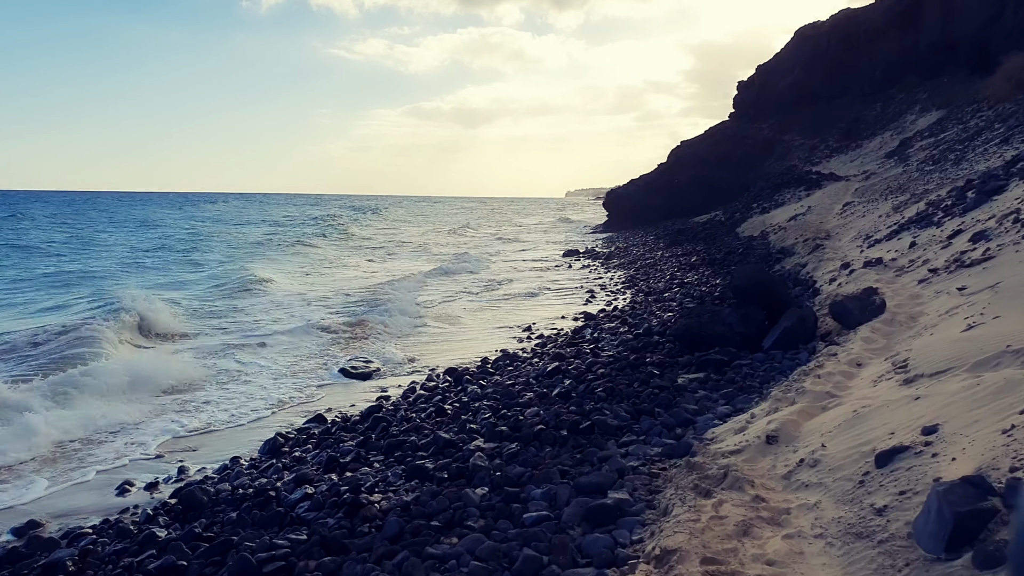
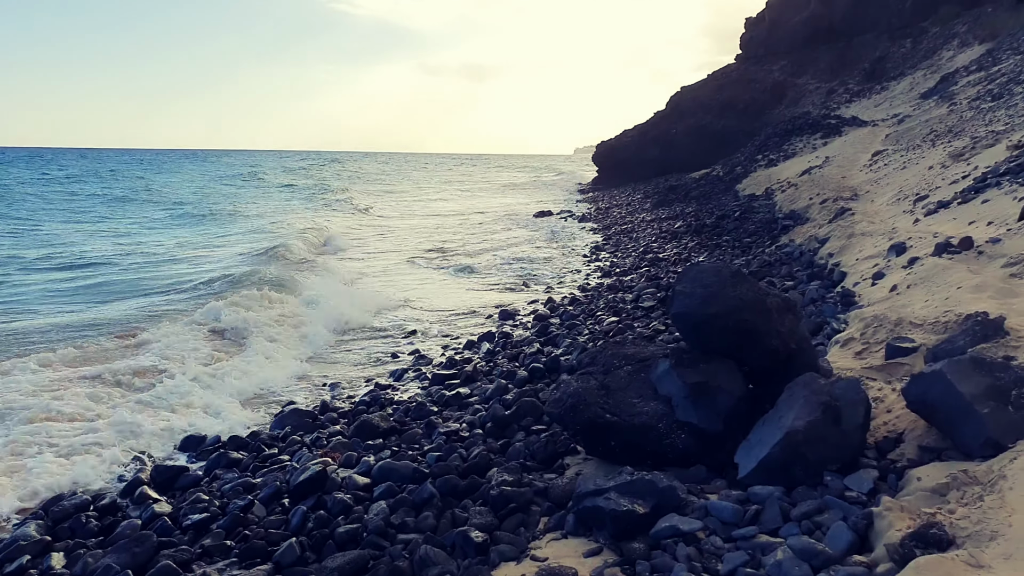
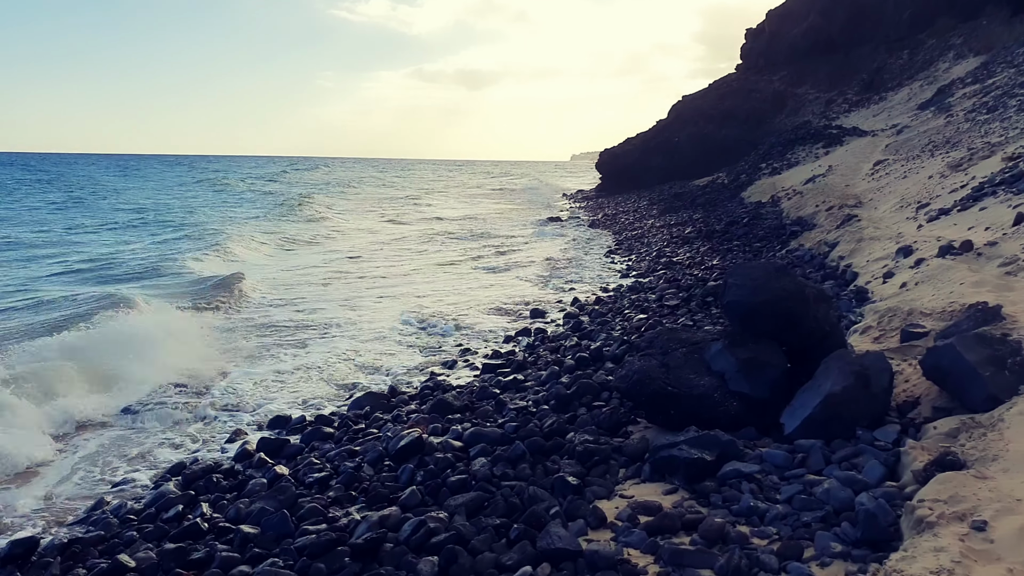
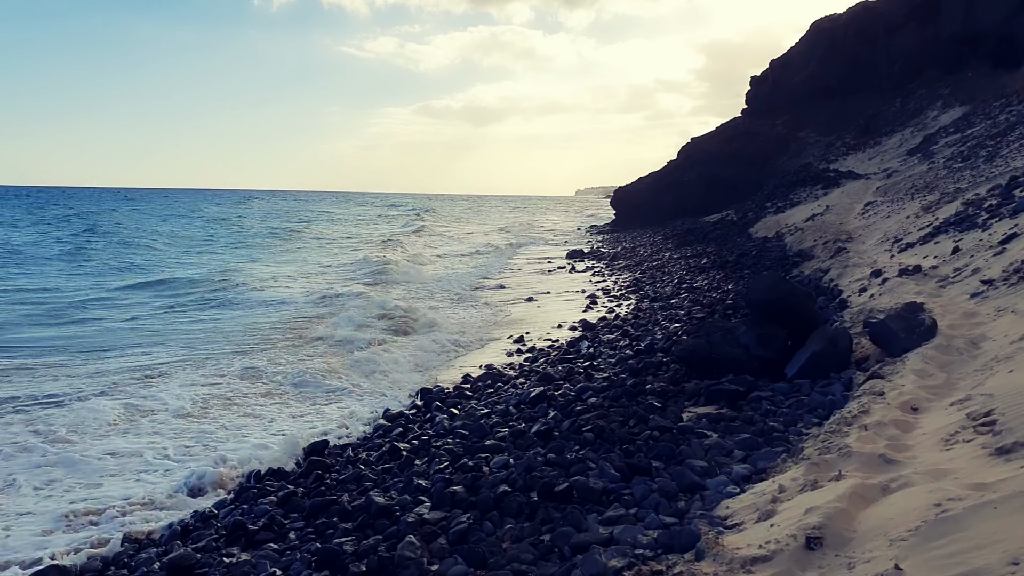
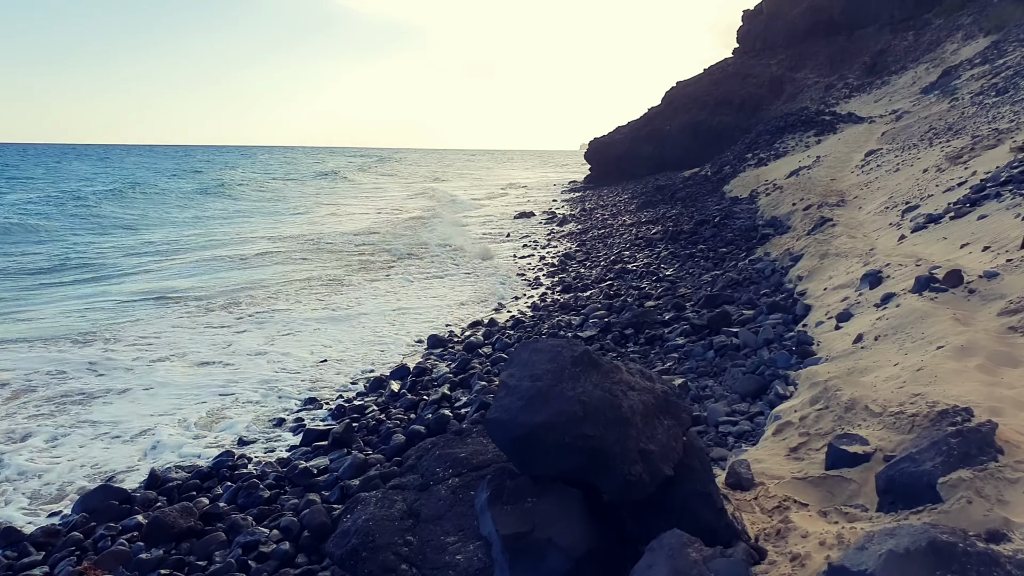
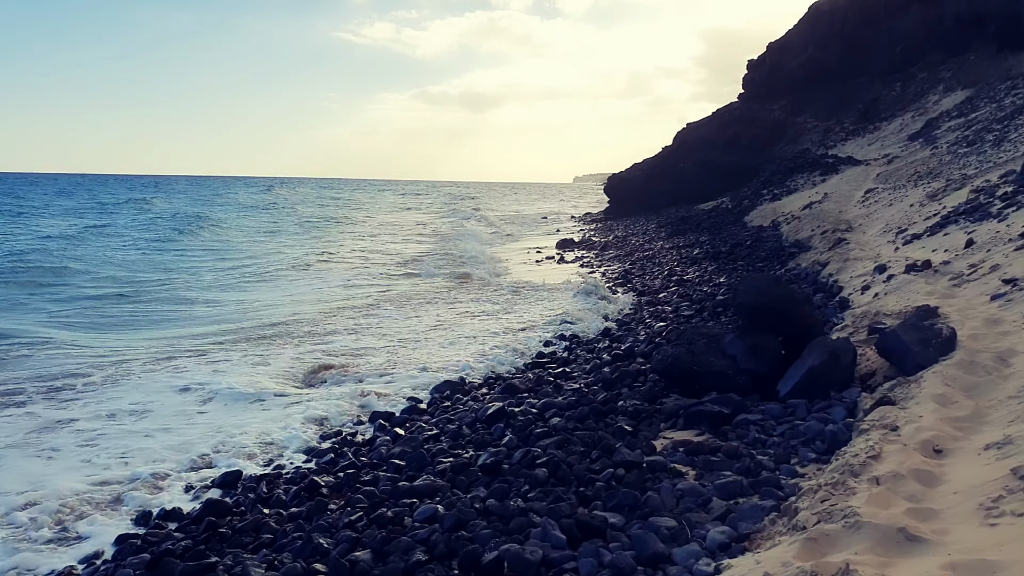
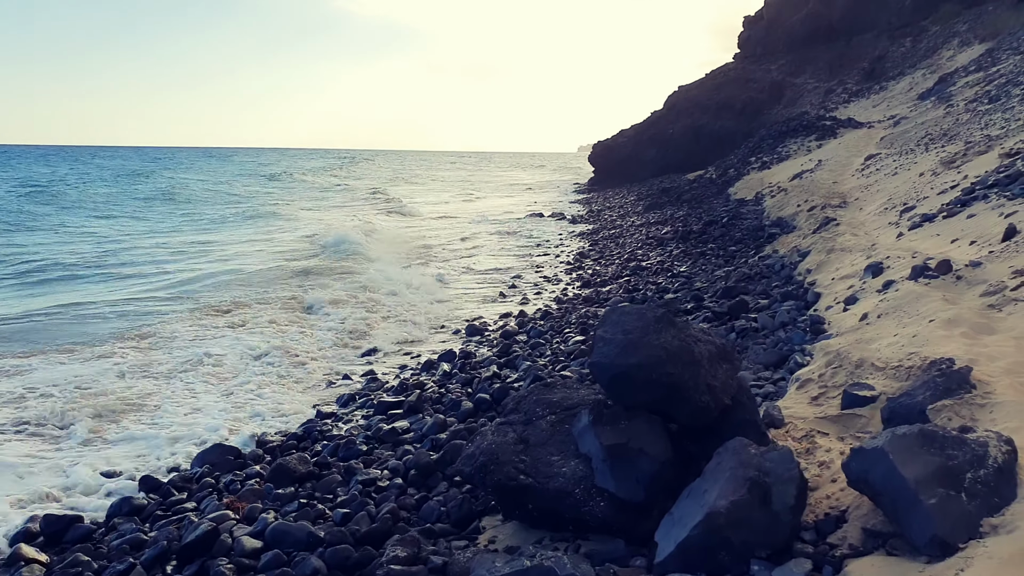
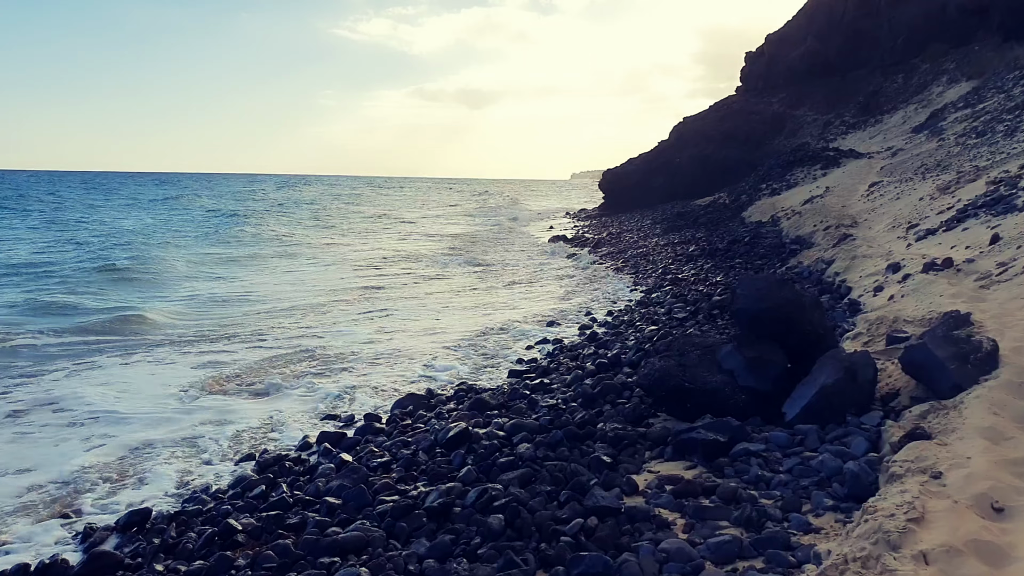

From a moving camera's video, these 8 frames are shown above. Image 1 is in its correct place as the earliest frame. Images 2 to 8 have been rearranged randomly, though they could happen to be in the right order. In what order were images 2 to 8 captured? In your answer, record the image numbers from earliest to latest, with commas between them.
4, 6, 8, 3, 2, 7, 5
